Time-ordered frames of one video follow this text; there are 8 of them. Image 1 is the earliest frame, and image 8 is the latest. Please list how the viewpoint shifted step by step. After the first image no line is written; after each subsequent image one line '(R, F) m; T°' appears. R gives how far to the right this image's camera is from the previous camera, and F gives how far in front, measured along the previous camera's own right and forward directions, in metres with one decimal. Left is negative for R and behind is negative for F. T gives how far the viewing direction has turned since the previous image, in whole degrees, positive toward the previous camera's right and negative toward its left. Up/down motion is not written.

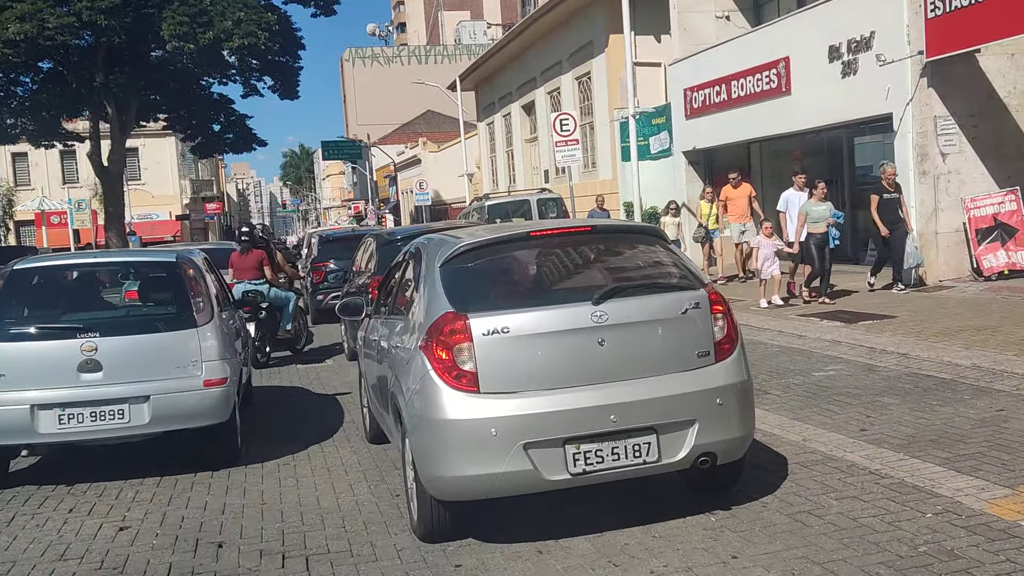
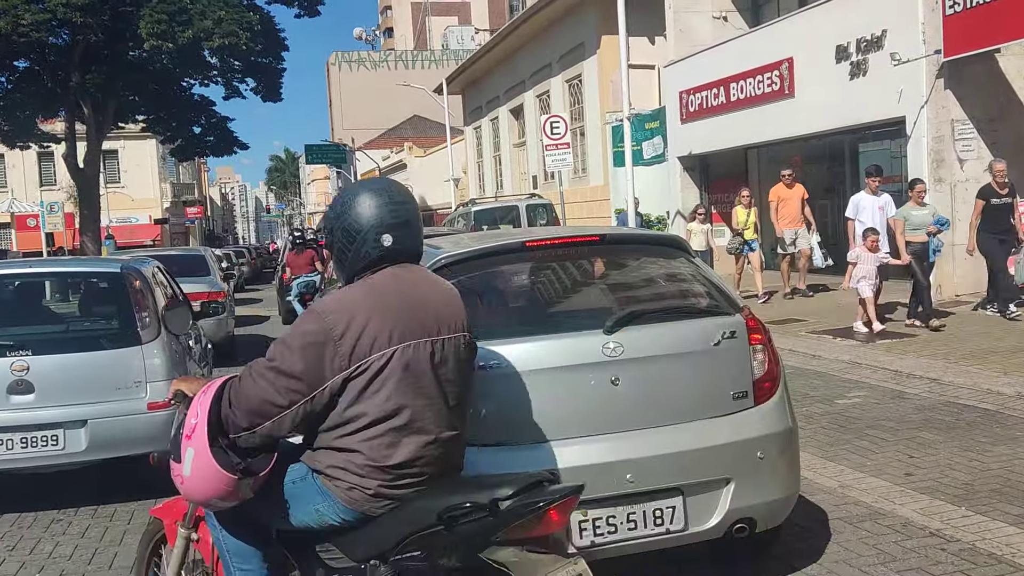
(0.0, +0.8) m; +1°
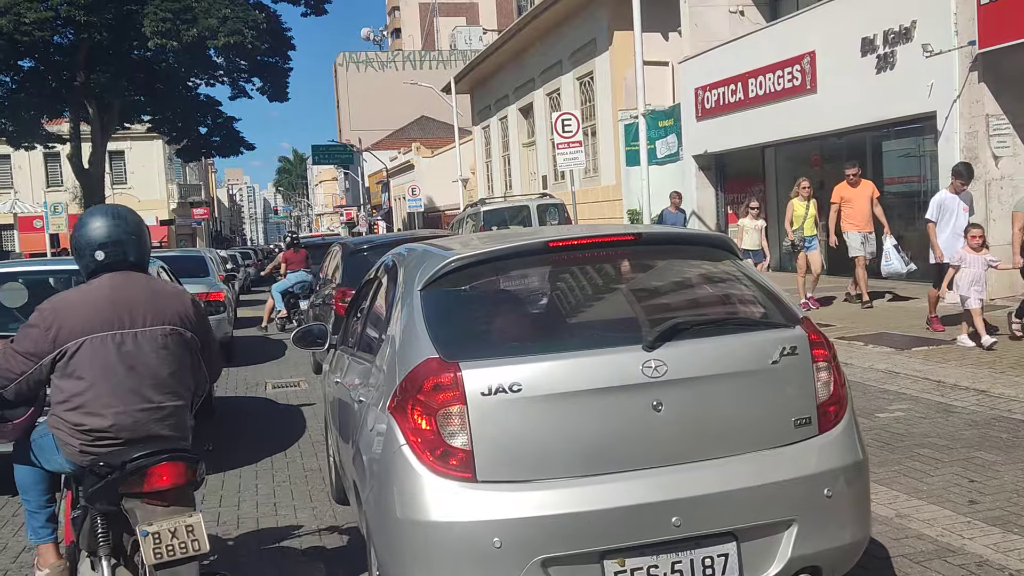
(0.0, +0.5) m; -1°
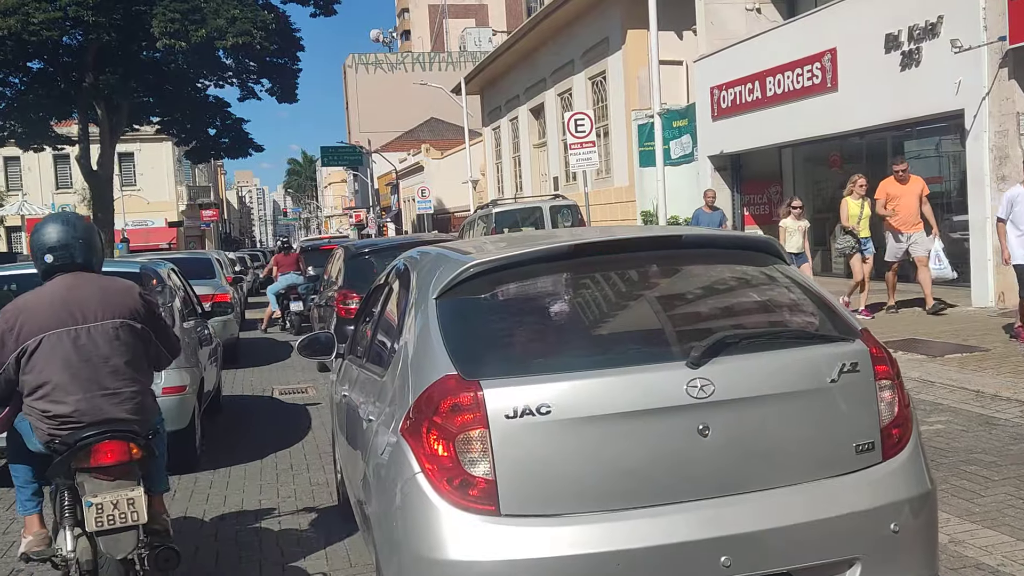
(-0.1, +0.3) m; -1°
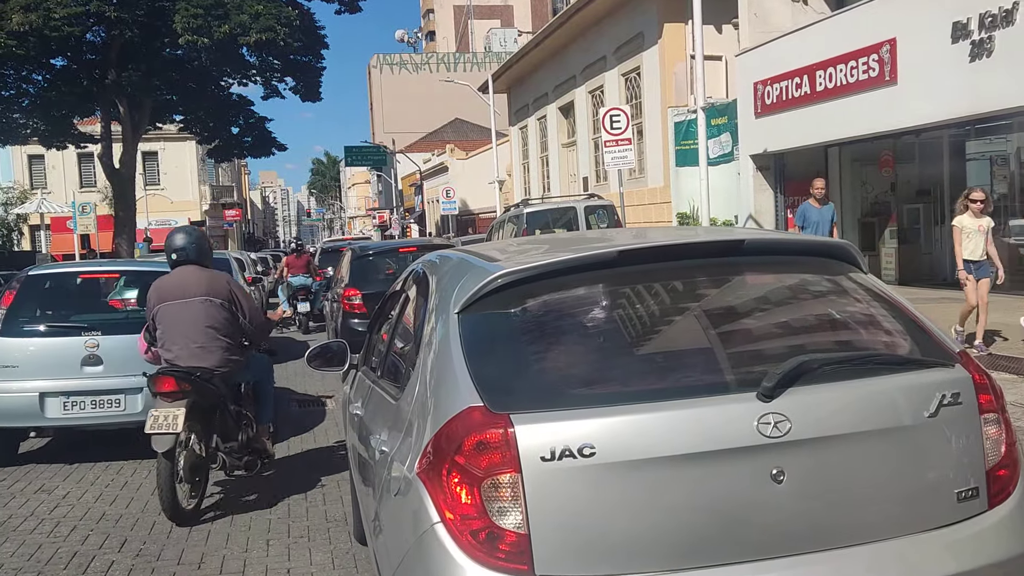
(-0.1, +0.7) m; -1°
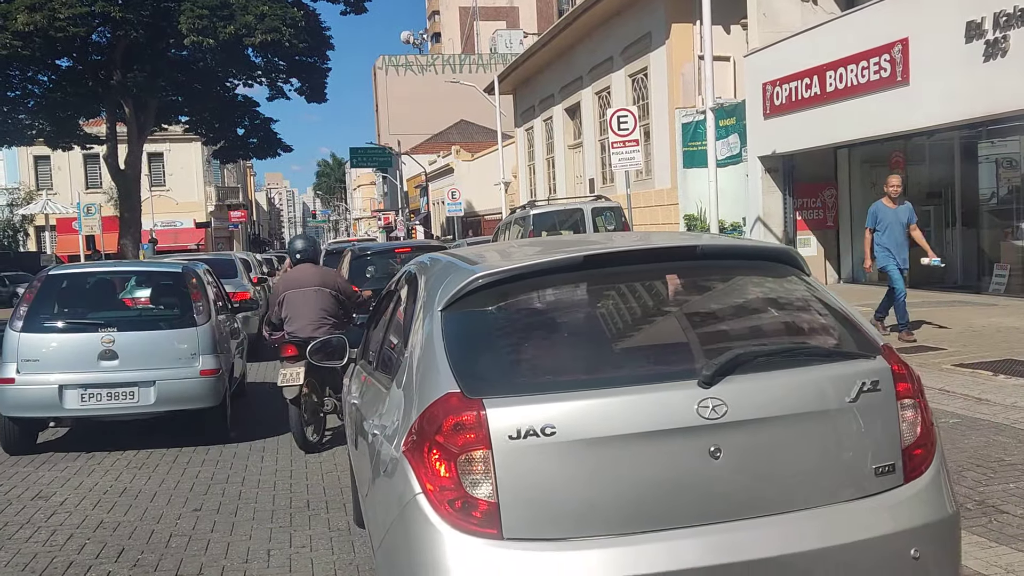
(0.0, +0.1) m; 0°
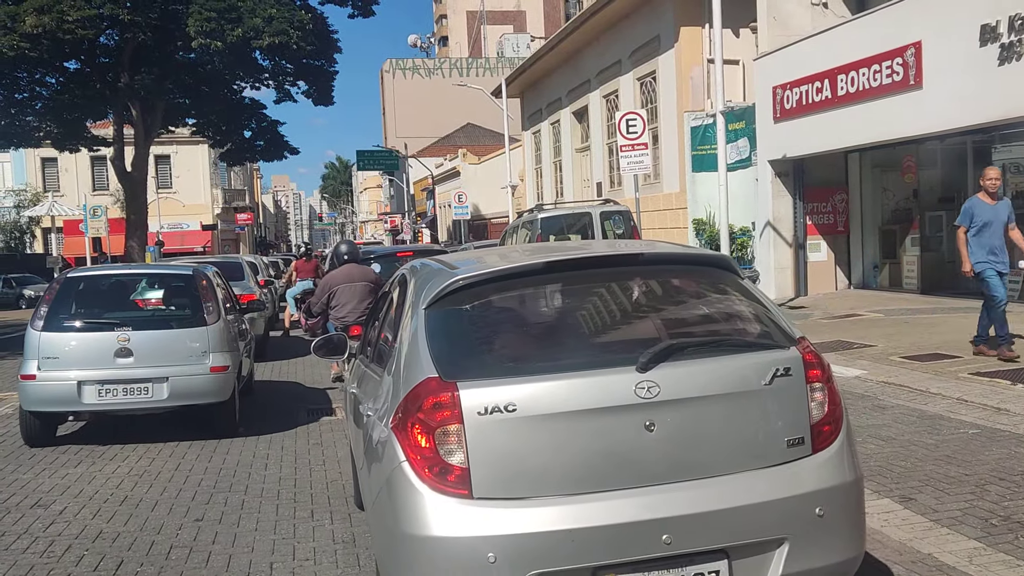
(0.0, +0.1) m; 0°
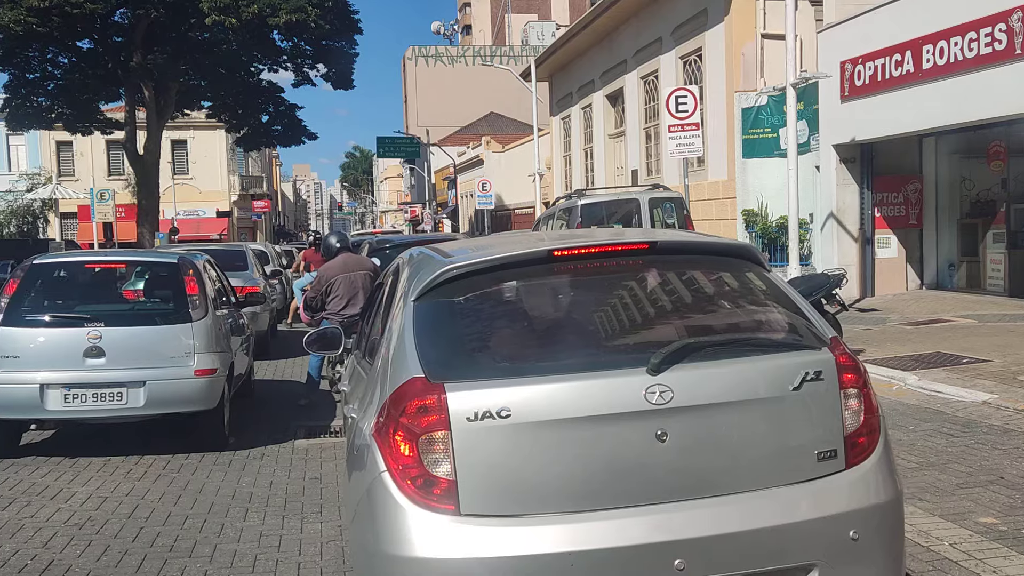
(-0.2, +1.4) m; -1°
